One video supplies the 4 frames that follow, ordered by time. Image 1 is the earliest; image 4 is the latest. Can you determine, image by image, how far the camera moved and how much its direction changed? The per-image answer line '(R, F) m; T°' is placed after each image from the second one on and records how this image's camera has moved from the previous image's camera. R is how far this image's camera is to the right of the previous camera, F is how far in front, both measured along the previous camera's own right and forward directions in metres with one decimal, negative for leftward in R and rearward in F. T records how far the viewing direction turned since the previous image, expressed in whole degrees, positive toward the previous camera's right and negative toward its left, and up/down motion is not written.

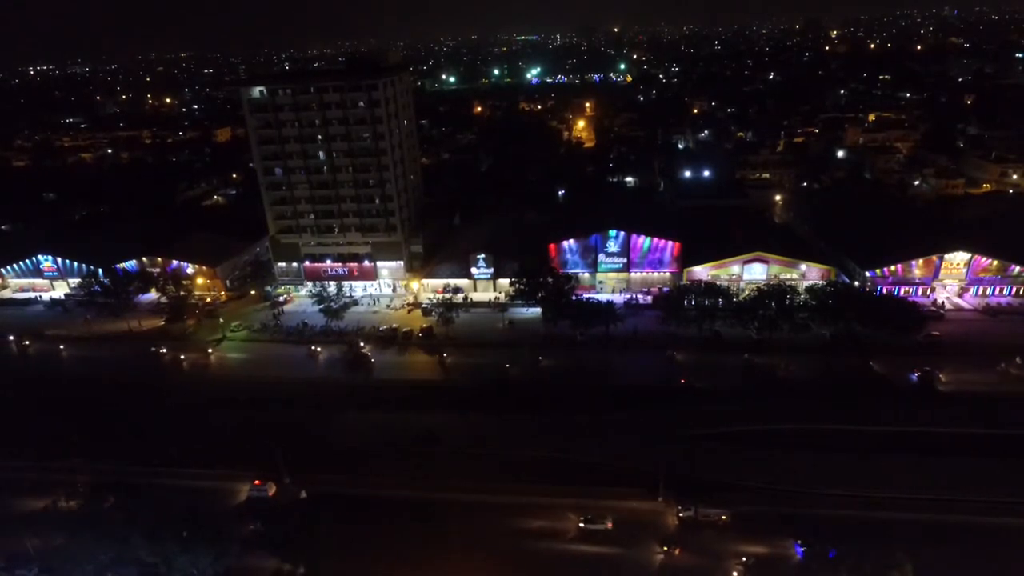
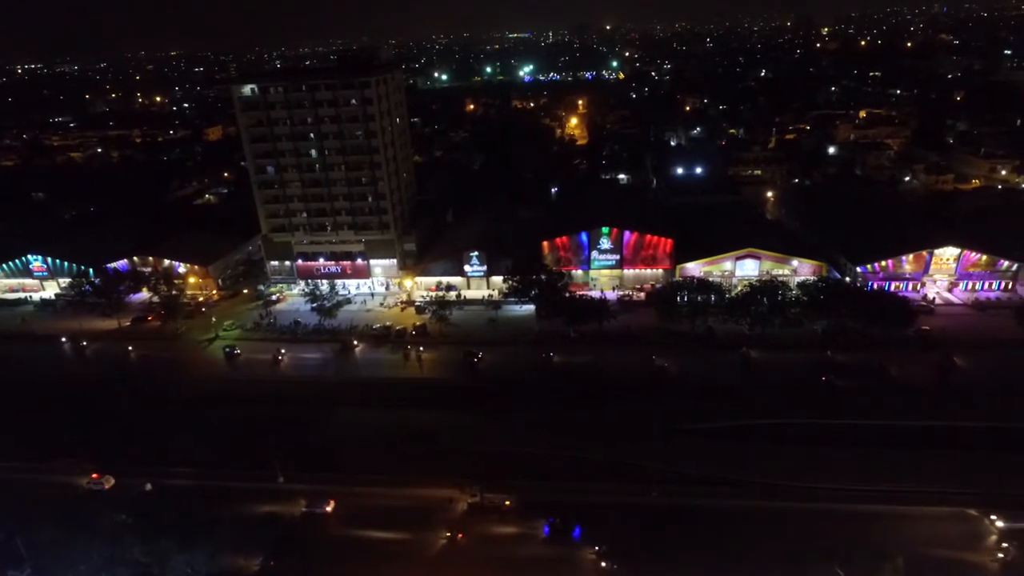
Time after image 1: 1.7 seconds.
(+1.7, -0.9) m; -1°
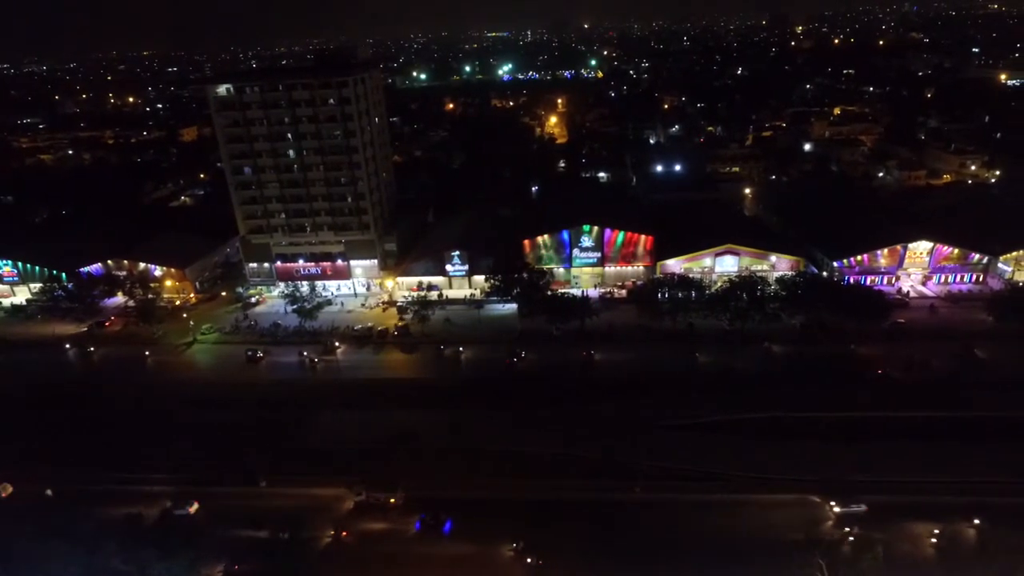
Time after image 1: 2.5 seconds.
(+0.1, 0.0) m; +2°
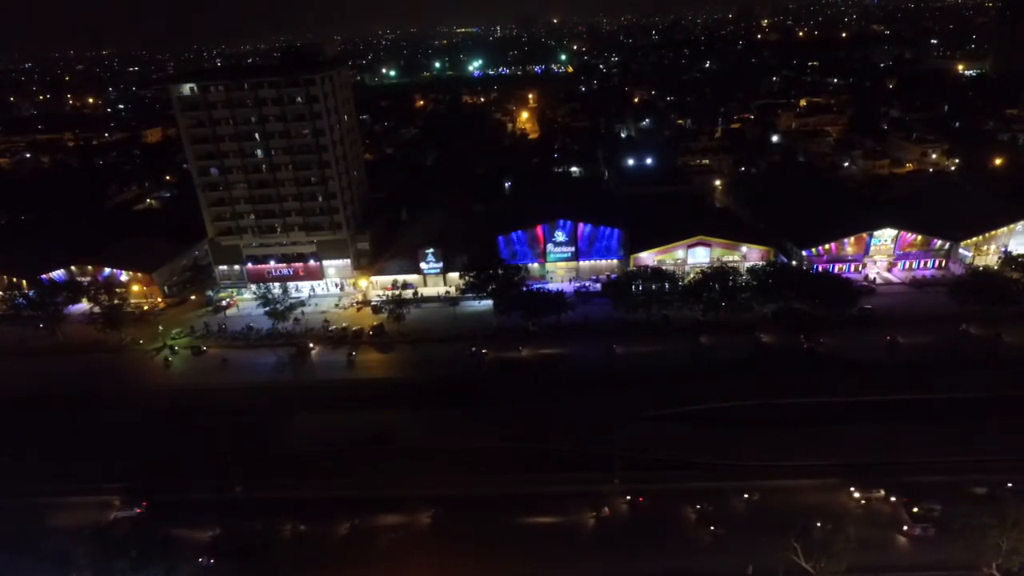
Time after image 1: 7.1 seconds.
(+0.2, 0.0) m; +2°
